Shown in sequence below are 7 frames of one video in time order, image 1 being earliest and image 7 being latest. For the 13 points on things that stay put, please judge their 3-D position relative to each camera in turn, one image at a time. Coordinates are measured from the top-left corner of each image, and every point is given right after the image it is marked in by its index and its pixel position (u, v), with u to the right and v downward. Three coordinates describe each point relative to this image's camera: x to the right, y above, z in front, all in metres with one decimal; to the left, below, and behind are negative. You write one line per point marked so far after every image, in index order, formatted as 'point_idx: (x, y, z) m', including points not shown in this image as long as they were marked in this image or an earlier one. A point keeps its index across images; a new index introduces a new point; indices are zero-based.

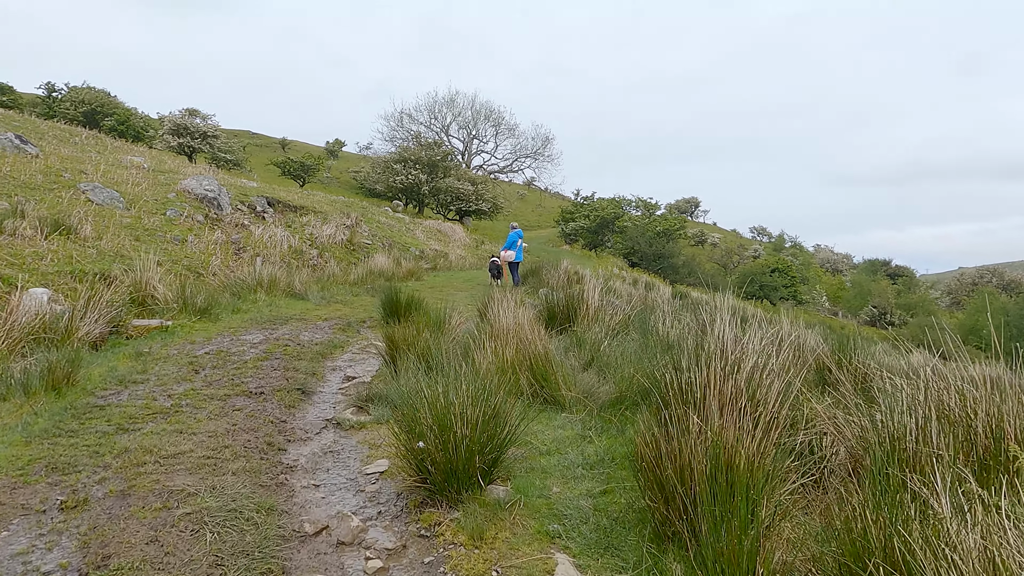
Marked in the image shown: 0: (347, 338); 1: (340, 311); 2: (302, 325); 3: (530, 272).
0: (-1.5, -0.5, +6.0) m
1: (-2.0, -0.3, +7.6) m
2: (-2.1, -0.4, +6.6) m
3: (+0.4, +0.3, +12.9) m
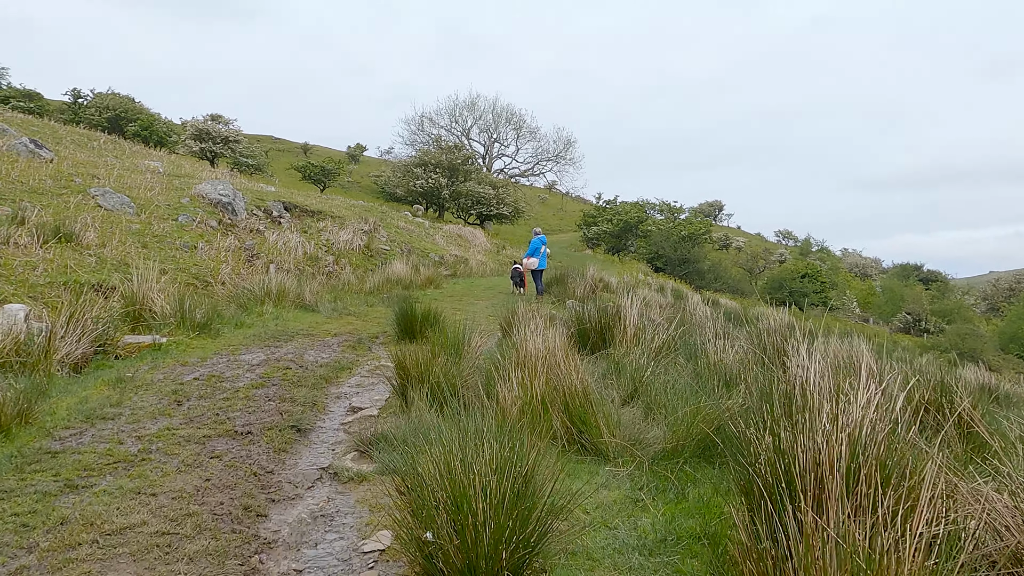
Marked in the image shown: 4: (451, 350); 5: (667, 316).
0: (-1.3, -0.6, +5.5) m
1: (-1.7, -0.4, +7.1) m
2: (-1.9, -0.5, +6.0) m
3: (+0.8, +0.1, +12.3) m
4: (-0.4, -0.4, +4.5) m
5: (+1.6, -0.3, +6.6) m
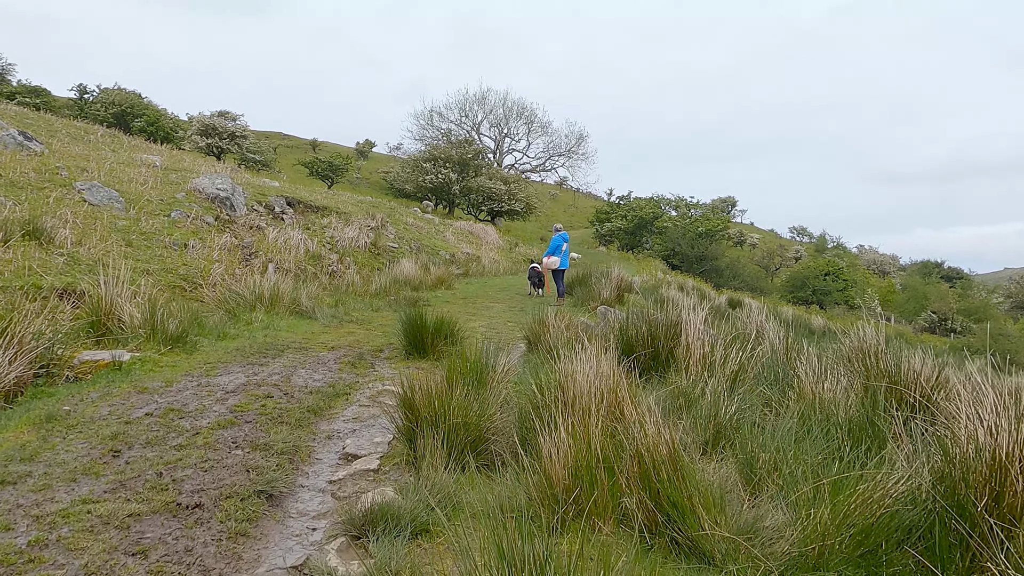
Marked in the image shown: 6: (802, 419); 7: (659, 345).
0: (-1.1, -0.6, +4.6) m
1: (-1.5, -0.4, +6.2) m
2: (-1.6, -0.5, +5.1) m
3: (+1.1, +0.1, +11.4) m
4: (-0.2, -0.5, +3.6) m
5: (+1.8, -0.3, +5.7) m
6: (+1.3, -0.6, +2.9) m
7: (+1.0, -0.4, +4.4) m
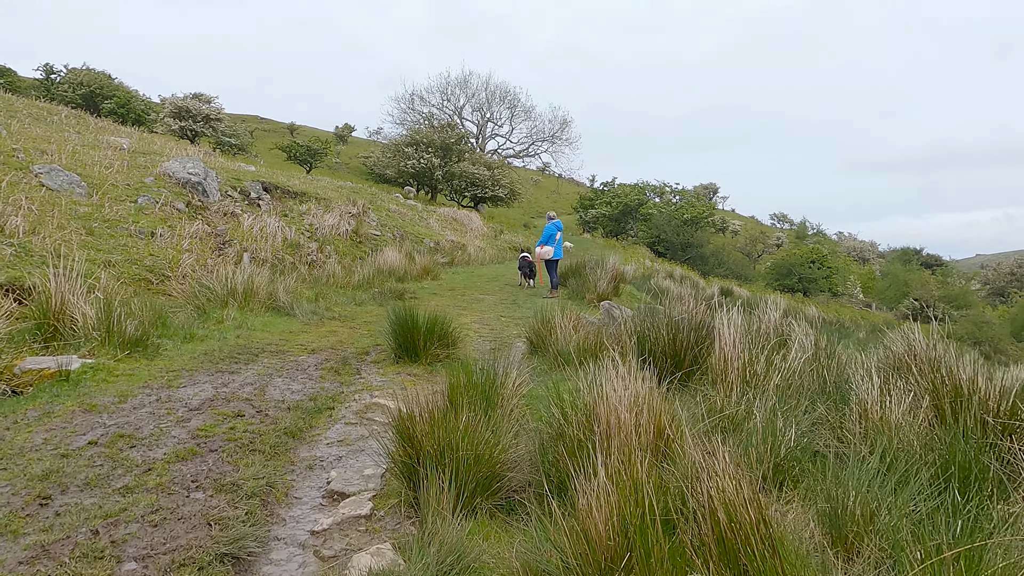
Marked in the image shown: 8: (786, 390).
0: (-1.1, -0.6, +4.0) m
1: (-1.5, -0.4, +5.6) m
2: (-1.6, -0.5, +4.6) m
3: (+0.9, +0.3, +10.9) m
4: (-0.1, -0.5, +3.1) m
5: (+1.8, -0.3, +5.2) m
6: (+1.3, -0.6, +2.4) m
7: (+1.0, -0.4, +4.0) m
8: (+1.3, -0.5, +3.2) m
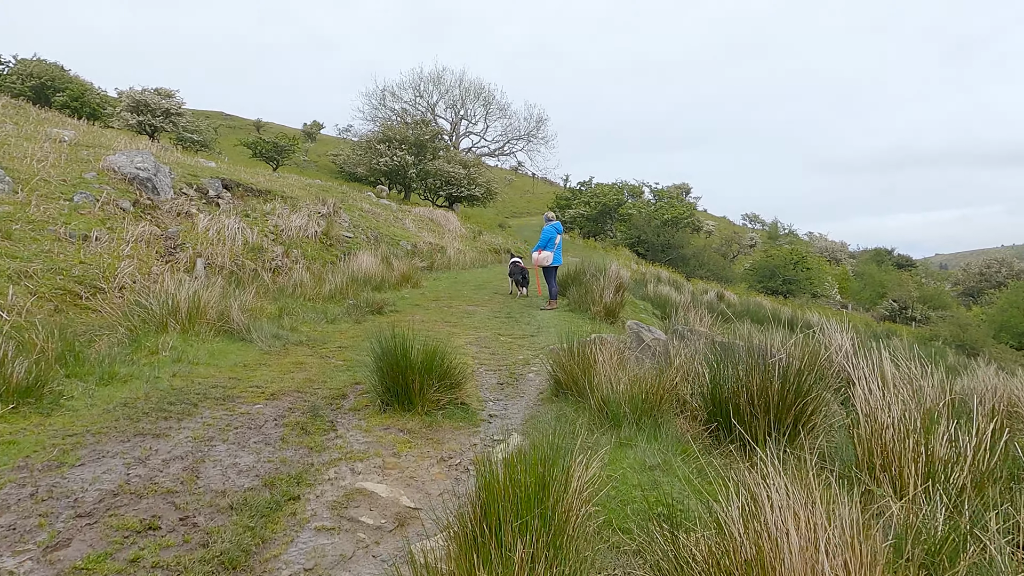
0: (-0.9, -0.8, +2.9) m
1: (-1.4, -0.5, +4.4) m
2: (-1.5, -0.7, +3.4) m
3: (+0.8, +0.1, +9.8) m
4: (+0.1, -0.6, +2.0) m
5: (+1.9, -0.4, +4.2) m
6: (+1.6, -0.7, +1.4) m
7: (+1.2, -0.5, +2.9) m
8: (+1.5, -0.6, +2.1) m
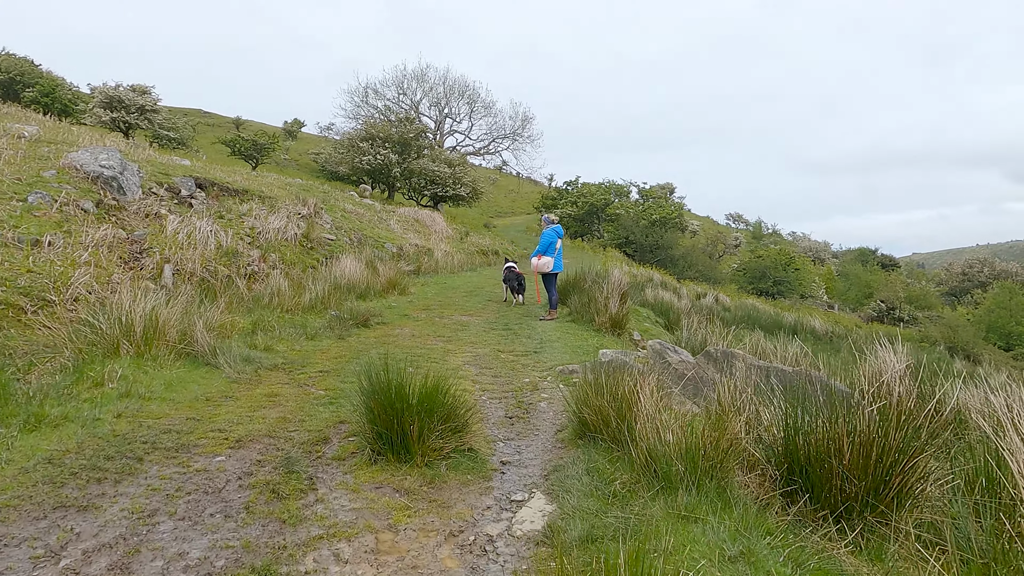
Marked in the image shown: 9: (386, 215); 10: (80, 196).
0: (-0.8, -0.9, +2.2) m
1: (-1.3, -0.7, +3.8) m
2: (-1.4, -0.8, +2.7) m
3: (+0.7, 0.0, +9.2) m
4: (+0.2, -0.7, +1.3) m
5: (+2.0, -0.5, +3.6) m
6: (+1.7, -0.8, +0.8) m
7: (+1.3, -0.6, +2.3) m
8: (+1.6, -0.7, +1.5) m
9: (-3.6, +2.1, +19.0) m
10: (-6.4, +1.4, +9.7) m
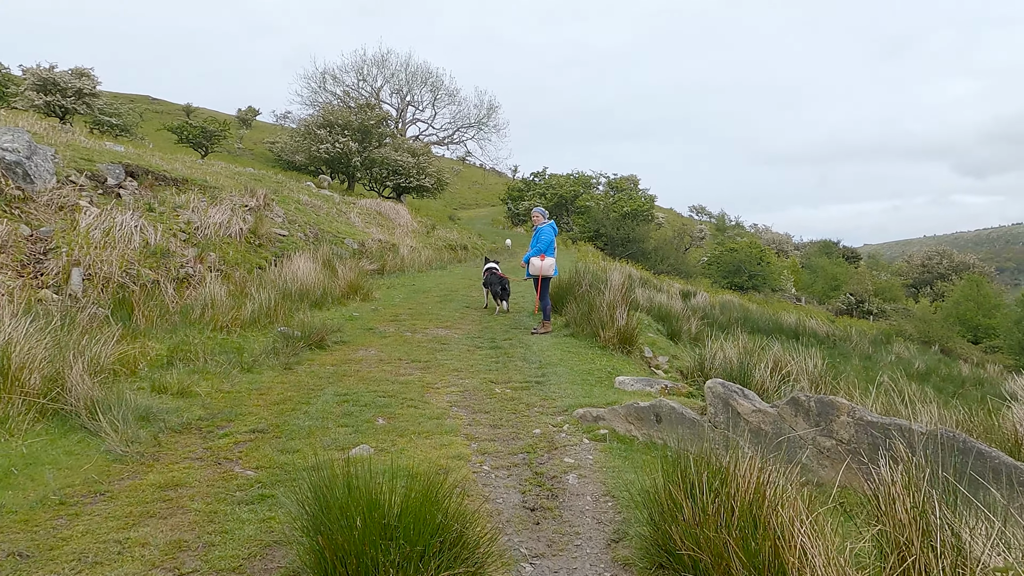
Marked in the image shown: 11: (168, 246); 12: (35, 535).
0: (-0.6, -1.0, +0.9) m
1: (-1.2, -0.8, +2.4) m
2: (-1.2, -0.9, +1.4) m
3: (+0.5, 0.0, +7.9) m
4: (+0.4, -0.9, +0.1) m
5: (+2.1, -0.6, +2.4) m
6: (+2.0, -1.0, -0.4) m
7: (+1.5, -0.8, +1.1) m
8: (+1.9, -0.9, +0.3) m
9: (-4.4, +2.1, +17.5) m
10: (-6.6, +1.3, +8.1) m
11: (-4.5, +0.5, +8.6) m
12: (-1.6, -0.8, +2.2) m
